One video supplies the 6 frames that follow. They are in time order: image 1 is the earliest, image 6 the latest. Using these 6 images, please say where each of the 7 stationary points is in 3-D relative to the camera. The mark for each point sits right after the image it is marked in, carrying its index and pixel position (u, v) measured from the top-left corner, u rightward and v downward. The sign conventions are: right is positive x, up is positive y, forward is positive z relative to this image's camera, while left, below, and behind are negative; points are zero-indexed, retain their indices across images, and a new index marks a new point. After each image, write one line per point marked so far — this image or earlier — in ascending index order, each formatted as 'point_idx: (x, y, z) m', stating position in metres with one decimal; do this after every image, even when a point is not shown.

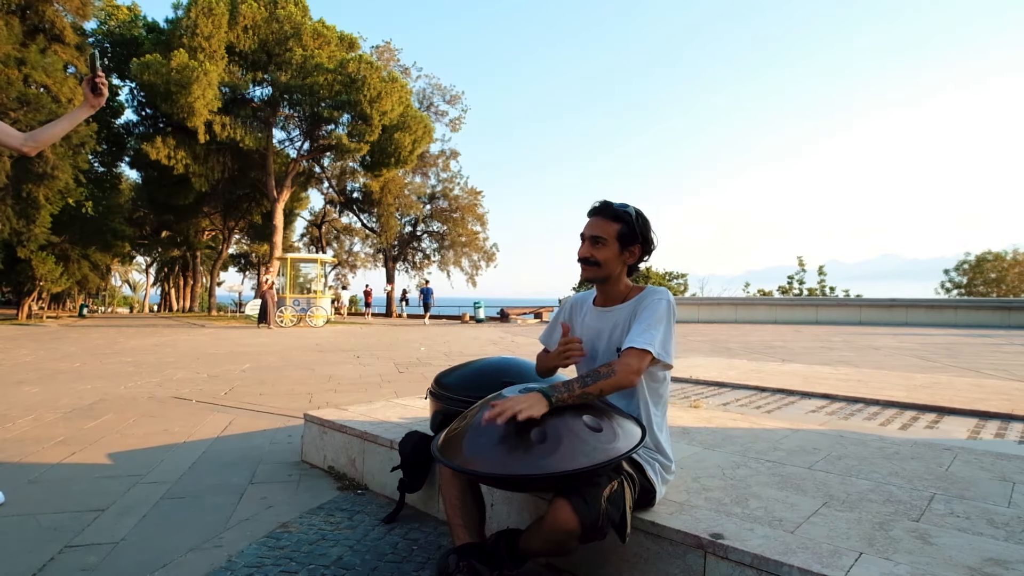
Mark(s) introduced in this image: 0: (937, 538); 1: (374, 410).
0: (+1.3, -0.8, +1.9) m
1: (-0.9, -0.8, +4.0) m
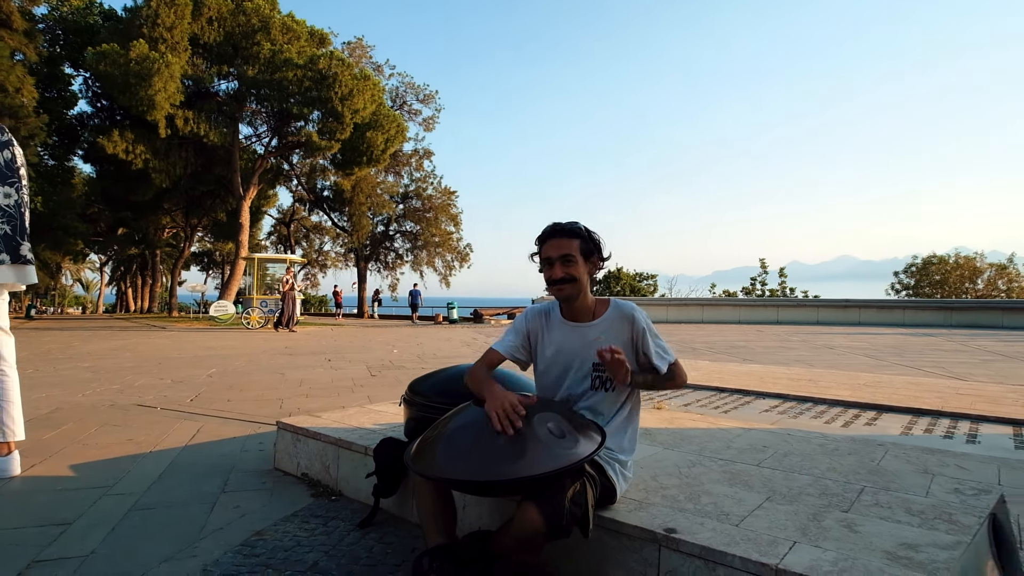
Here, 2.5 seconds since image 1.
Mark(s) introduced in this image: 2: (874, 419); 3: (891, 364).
0: (+1.2, -0.8, +2.1) m
1: (-1.2, -0.9, +4.1) m
2: (+2.5, -0.9, +4.1) m
3: (+6.0, -1.2, +9.5) m
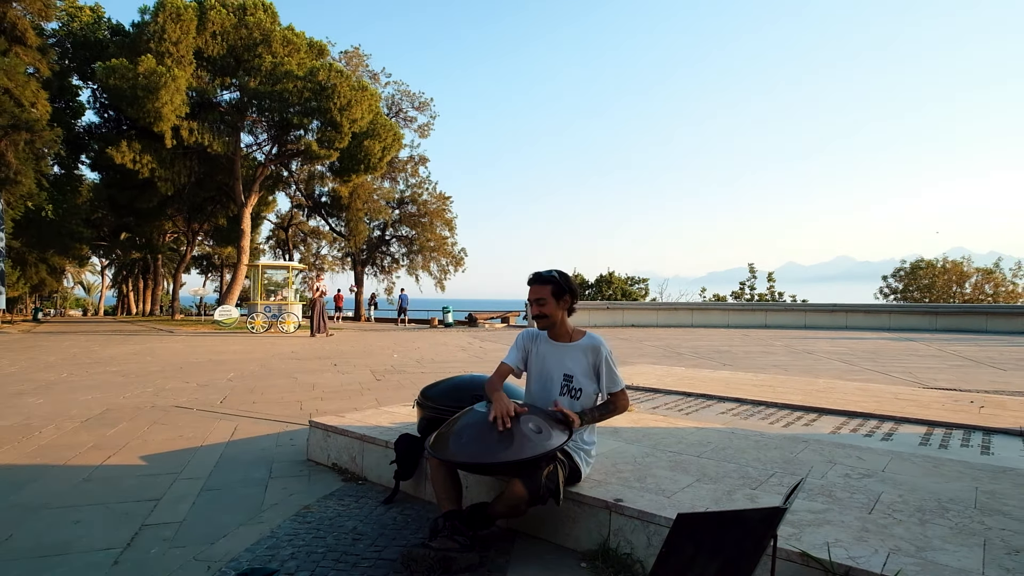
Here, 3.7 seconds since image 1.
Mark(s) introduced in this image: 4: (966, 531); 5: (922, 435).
0: (+1.2, -1.0, +2.8) m
1: (-1.2, -1.0, +4.8) m
2: (+2.5, -1.1, +4.8) m
3: (+6.0, -1.4, +10.2) m
4: (+1.9, -1.0, +2.4) m
5: (+3.0, -1.1, +4.3) m
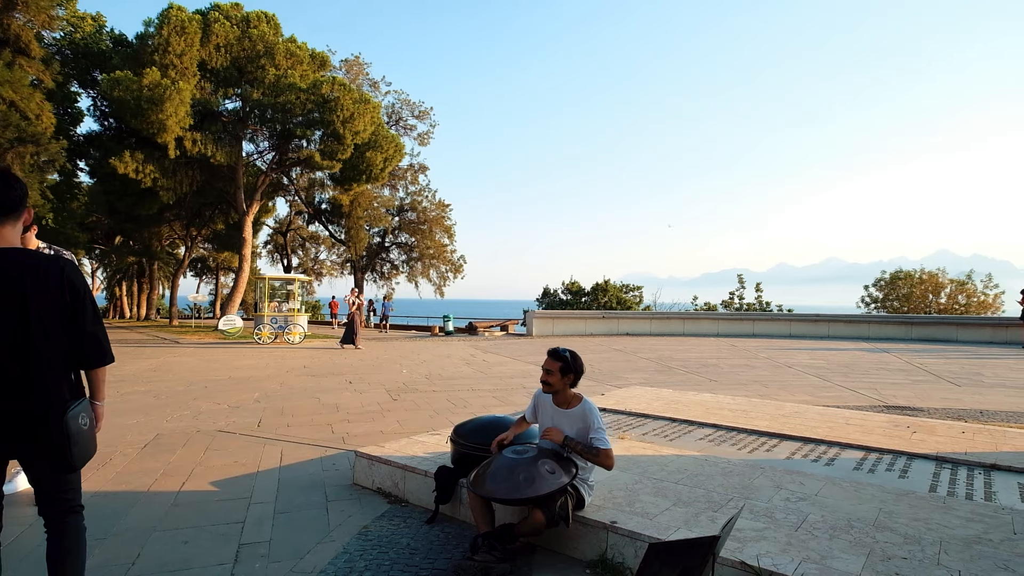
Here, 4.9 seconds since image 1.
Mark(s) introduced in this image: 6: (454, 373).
0: (+1.3, -1.5, +3.8) m
1: (-1.1, -1.5, +5.8) m
2: (+2.6, -1.5, +5.8) m
3: (+6.0, -1.9, +11.2) m
4: (+2.0, -1.5, +3.4) m
5: (+3.1, -1.5, +5.3) m
6: (-1.3, -2.0, +13.7) m
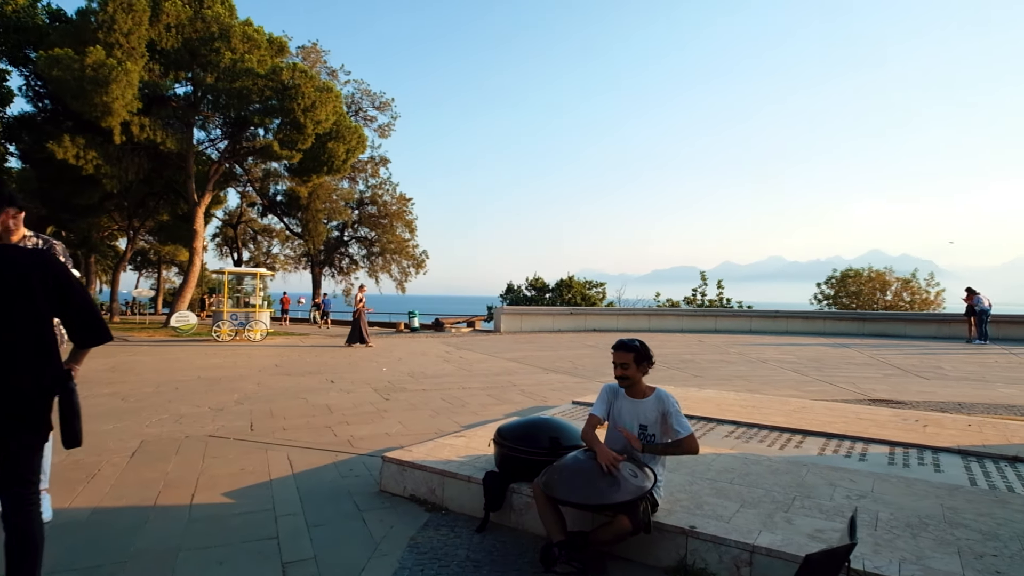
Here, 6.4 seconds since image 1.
0: (+1.8, -1.5, +3.7) m
1: (-0.8, -1.5, +5.5) m
2: (+2.8, -1.5, +5.8) m
3: (+5.9, -1.8, +11.5) m
4: (+2.5, -1.5, +3.4) m
5: (+3.4, -1.5, +5.4) m
6: (-1.7, -1.9, +13.4) m
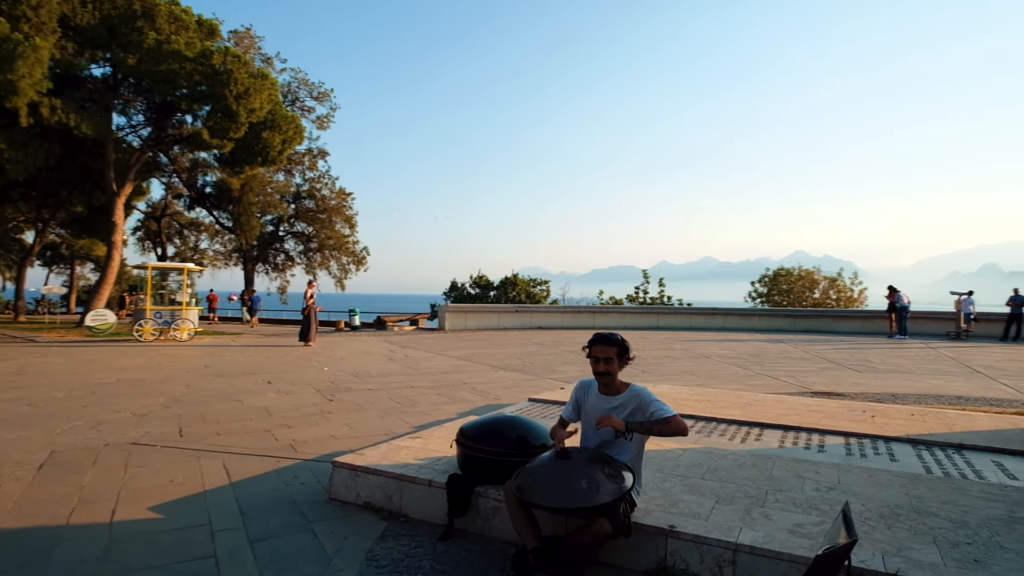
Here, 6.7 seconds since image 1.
0: (+1.6, -1.4, +3.6) m
1: (-1.1, -1.4, +5.2) m
2: (+2.4, -1.4, +5.8) m
3: (+4.9, -1.7, +11.8) m
4: (+2.3, -1.4, +3.4) m
5: (+3.1, -1.5, +5.5) m
6: (-2.8, -1.8, +12.9) m
